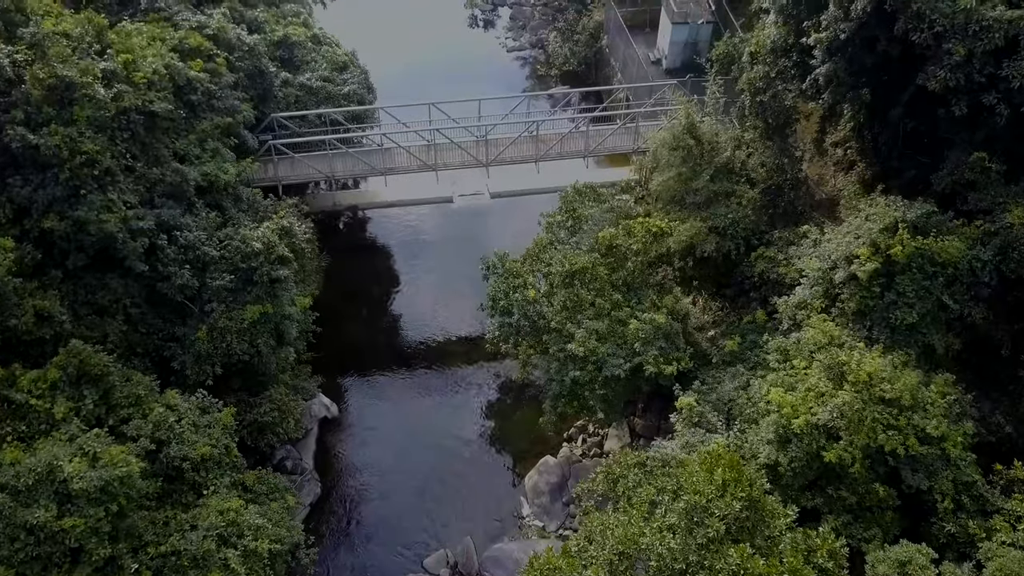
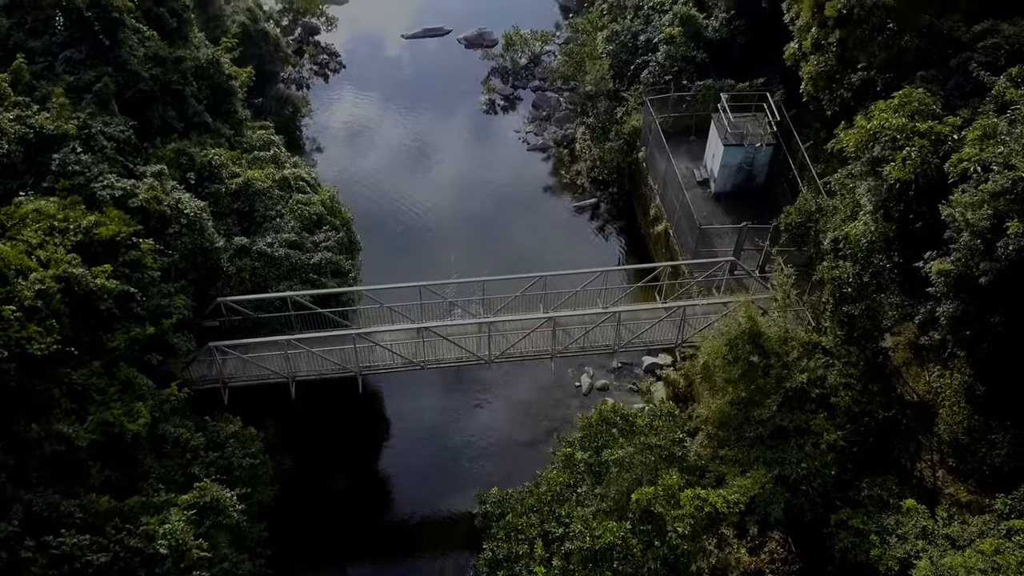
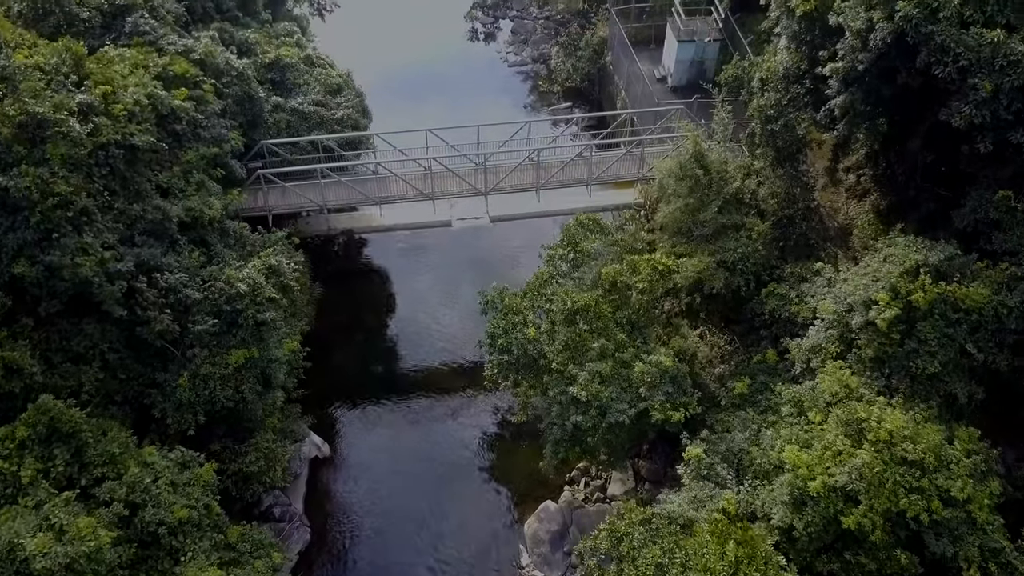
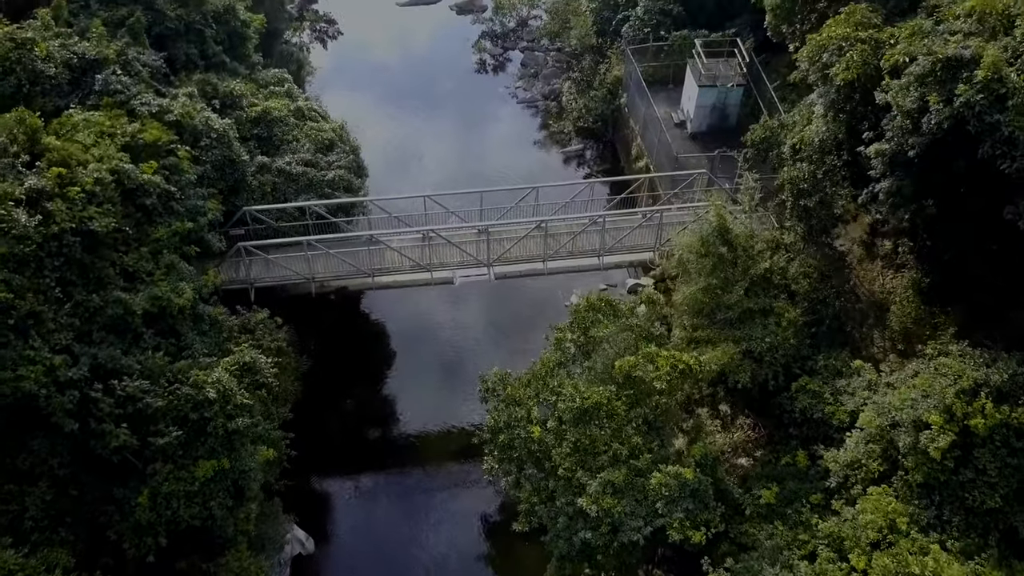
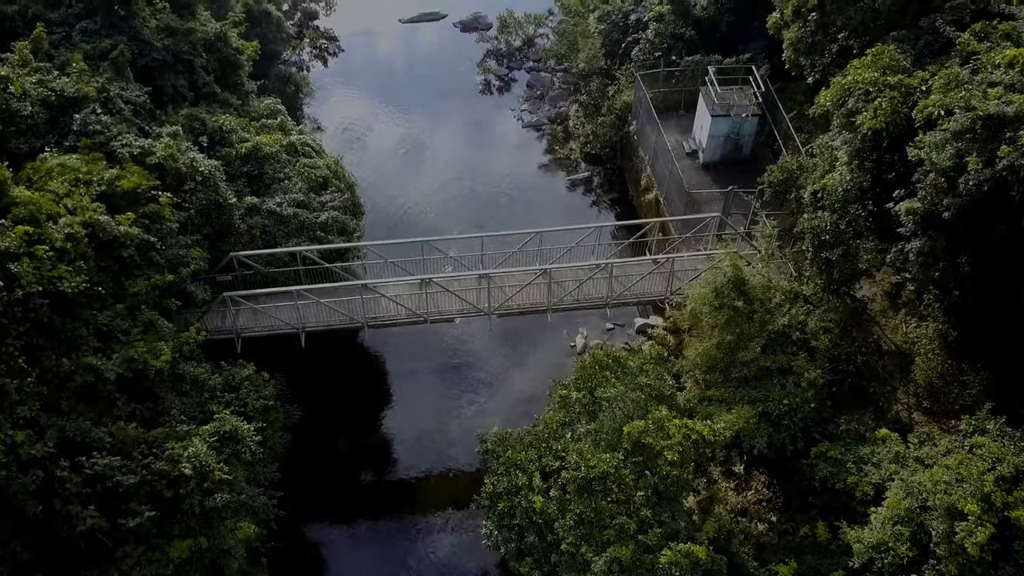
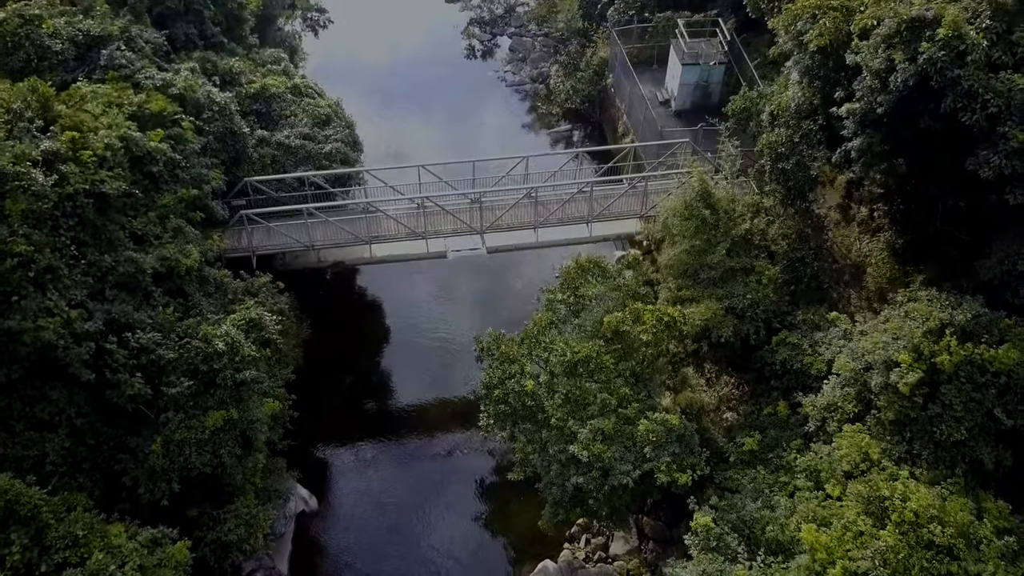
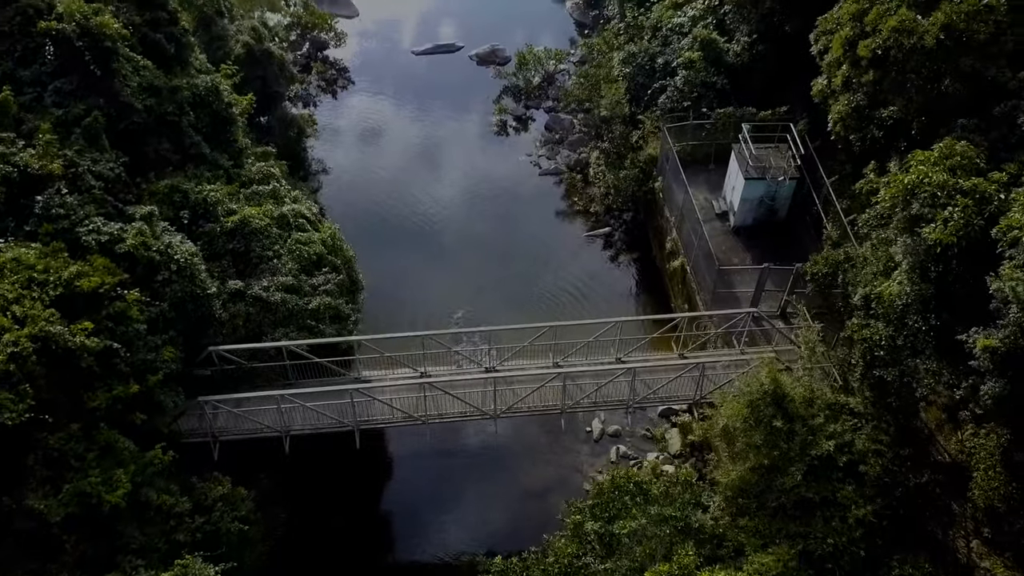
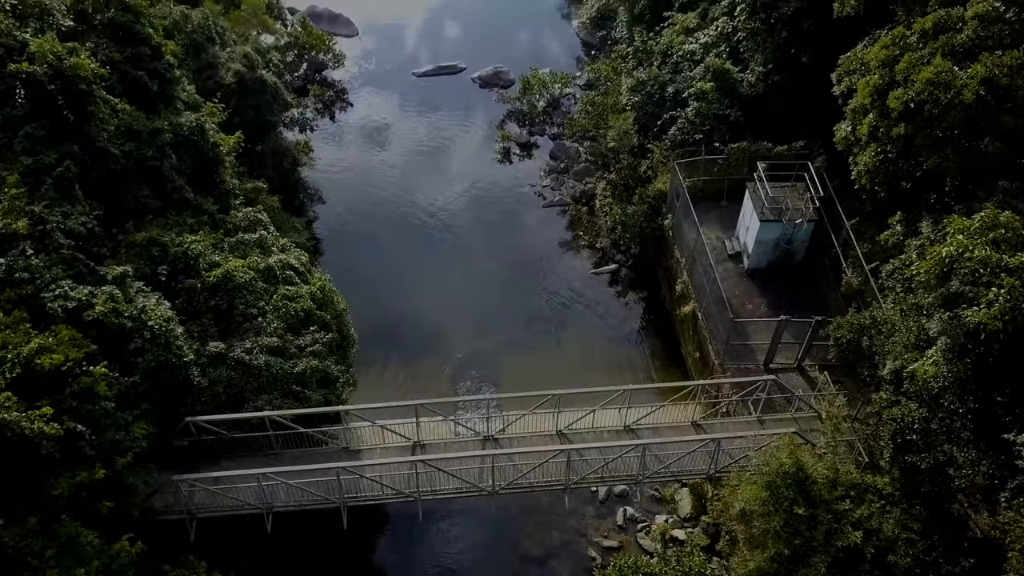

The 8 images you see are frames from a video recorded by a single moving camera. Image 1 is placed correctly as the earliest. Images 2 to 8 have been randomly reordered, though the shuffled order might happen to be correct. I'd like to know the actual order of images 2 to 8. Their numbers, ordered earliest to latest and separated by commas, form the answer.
3, 6, 4, 5, 2, 7, 8
